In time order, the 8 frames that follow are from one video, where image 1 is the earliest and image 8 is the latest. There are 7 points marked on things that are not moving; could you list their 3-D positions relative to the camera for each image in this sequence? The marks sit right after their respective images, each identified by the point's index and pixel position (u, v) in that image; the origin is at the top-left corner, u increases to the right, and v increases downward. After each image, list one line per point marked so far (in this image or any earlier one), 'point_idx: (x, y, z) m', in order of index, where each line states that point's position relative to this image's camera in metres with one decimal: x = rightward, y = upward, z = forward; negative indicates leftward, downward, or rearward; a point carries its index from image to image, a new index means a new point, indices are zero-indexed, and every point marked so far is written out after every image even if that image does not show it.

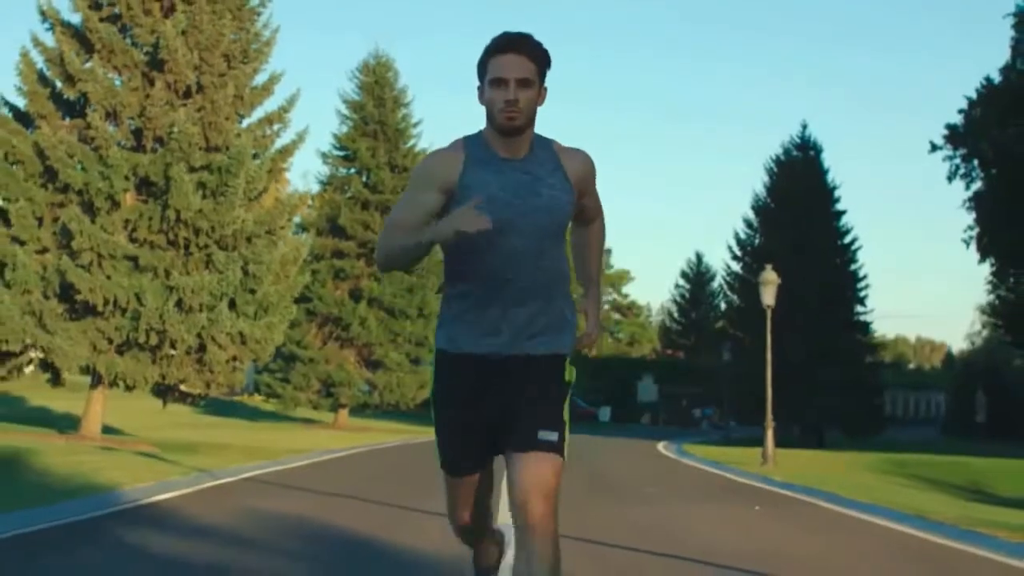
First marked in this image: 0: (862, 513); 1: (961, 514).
0: (+4.5, -2.9, +18.2) m
1: (+6.0, -3.0, +18.8) m
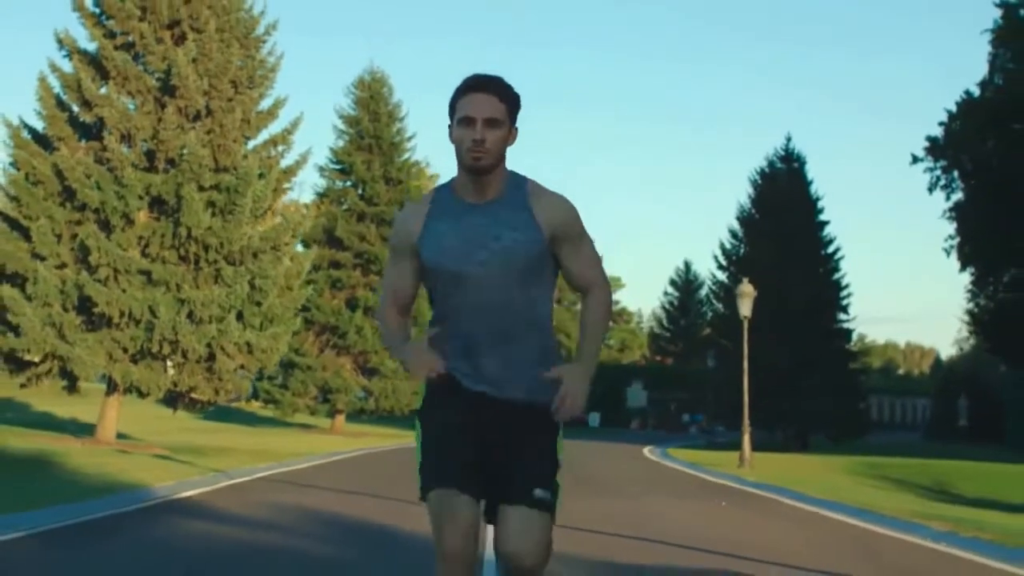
0: (+4.4, -3.1, +20.0) m
1: (+5.9, -3.2, +20.6) m
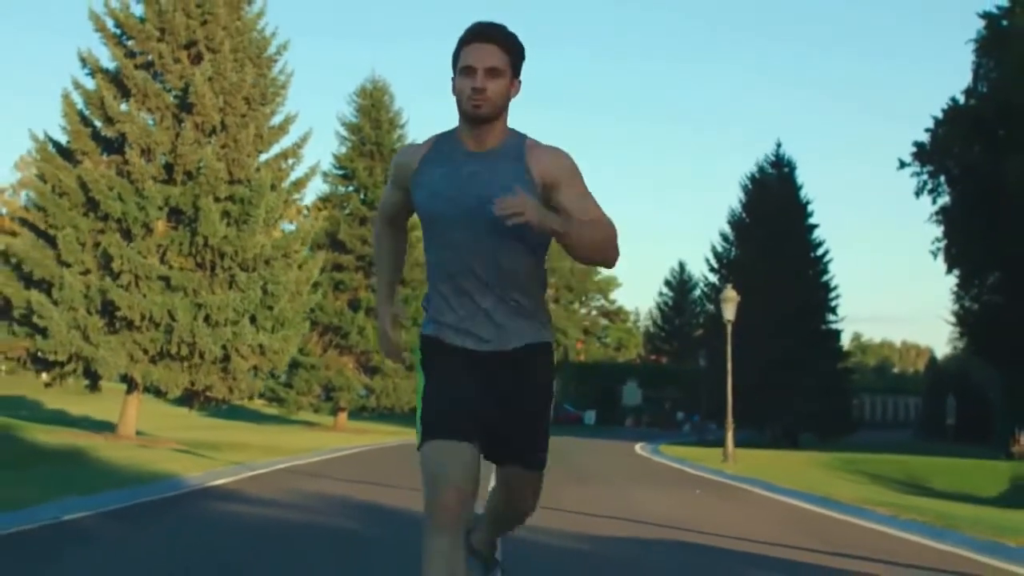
0: (+4.3, -3.2, +22.0) m
1: (+5.8, -3.3, +22.5) m
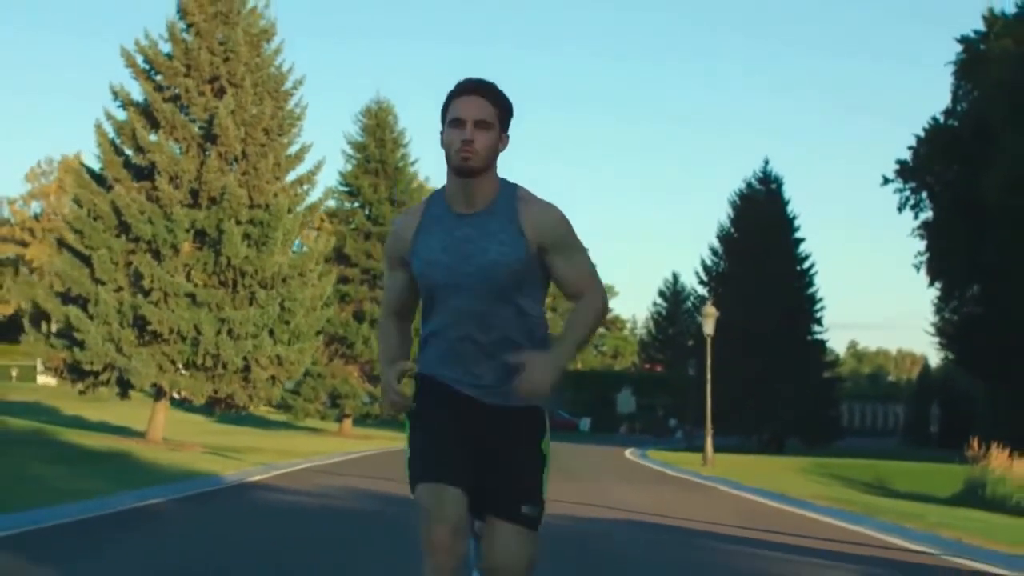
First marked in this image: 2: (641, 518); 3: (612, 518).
0: (+4.3, -3.6, +24.8) m
1: (+5.7, -3.7, +25.4) m
2: (+1.6, -2.8, +17.1) m
3: (+1.3, -2.8, +17.0) m
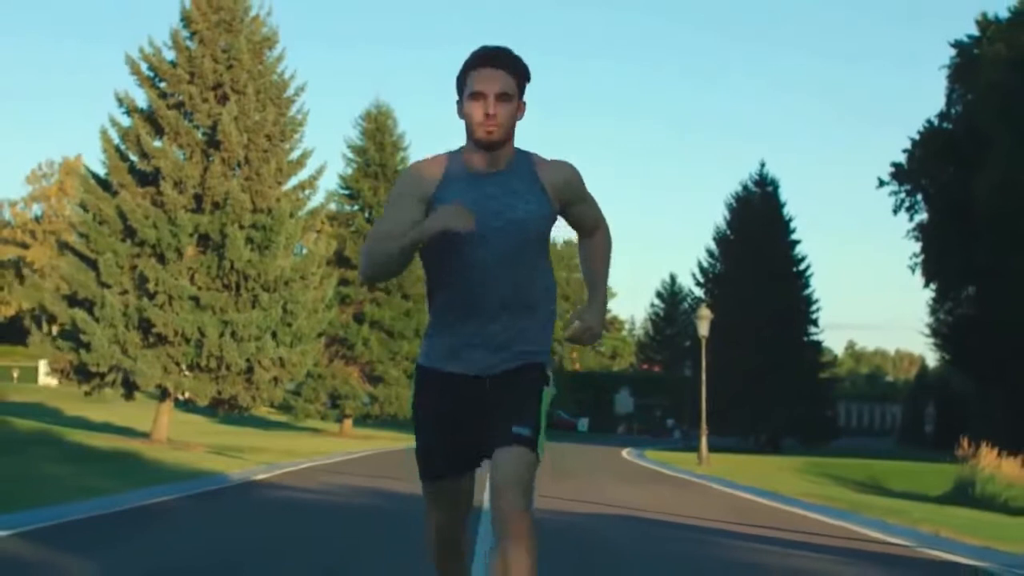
0: (+4.2, -3.7, +25.5) m
1: (+5.7, -3.8, +26.1) m
2: (+1.6, -2.9, +17.7) m
3: (+1.2, -2.9, +17.6) m
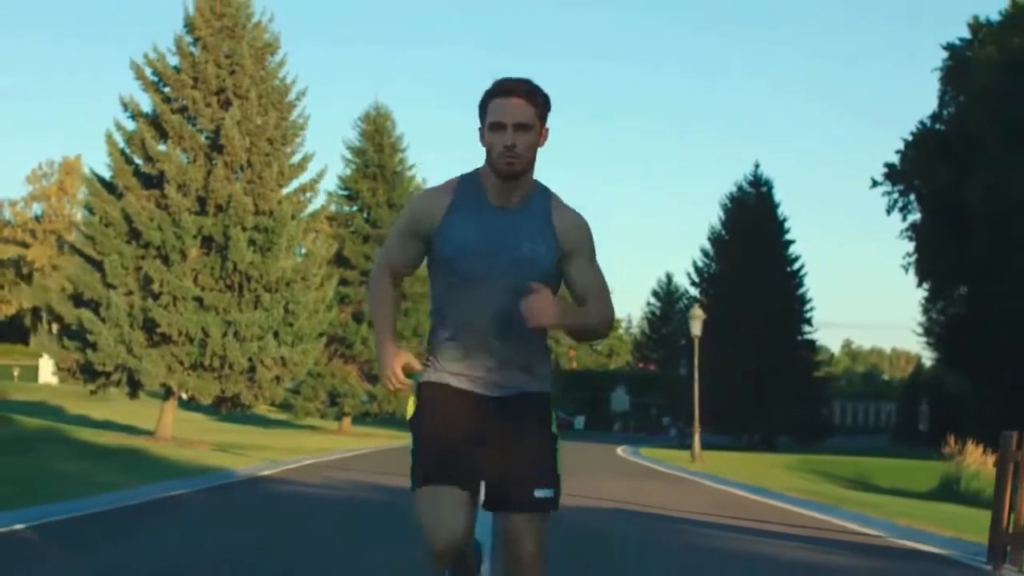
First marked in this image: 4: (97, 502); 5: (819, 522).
0: (+4.2, -3.7, +26.3) m
1: (+5.6, -3.8, +26.9) m
2: (+1.5, -2.9, +18.5) m
3: (+1.2, -2.9, +18.4) m
4: (-5.5, -2.9, +18.6) m
5: (+3.7, -2.8, +16.7) m
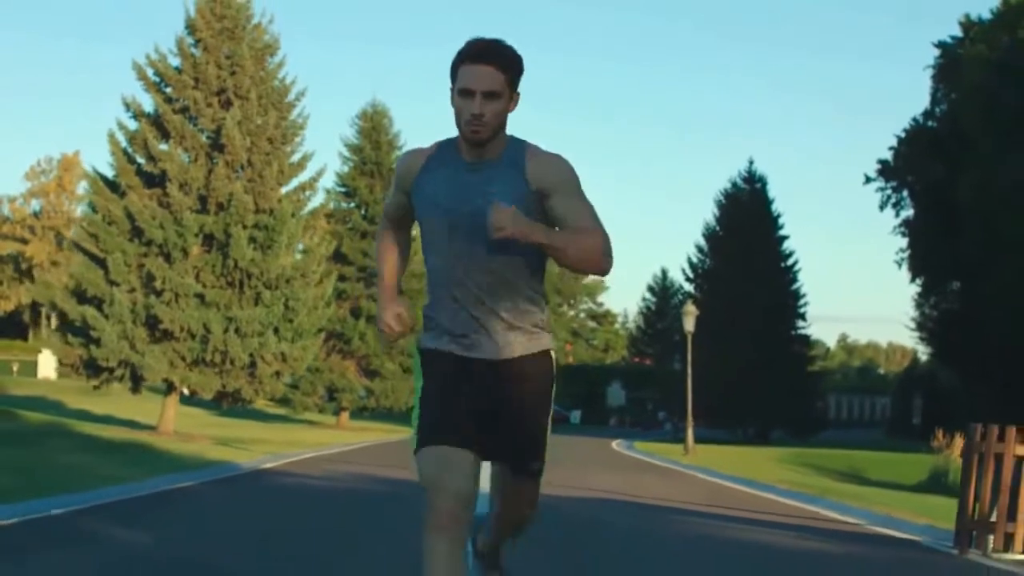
0: (+4.1, -3.7, +27.0) m
1: (+5.6, -3.8, +27.6) m
2: (+1.5, -2.9, +19.2) m
3: (+1.1, -2.9, +19.1) m
4: (-5.6, -2.8, +19.2) m
5: (+3.6, -2.8, +17.4) m
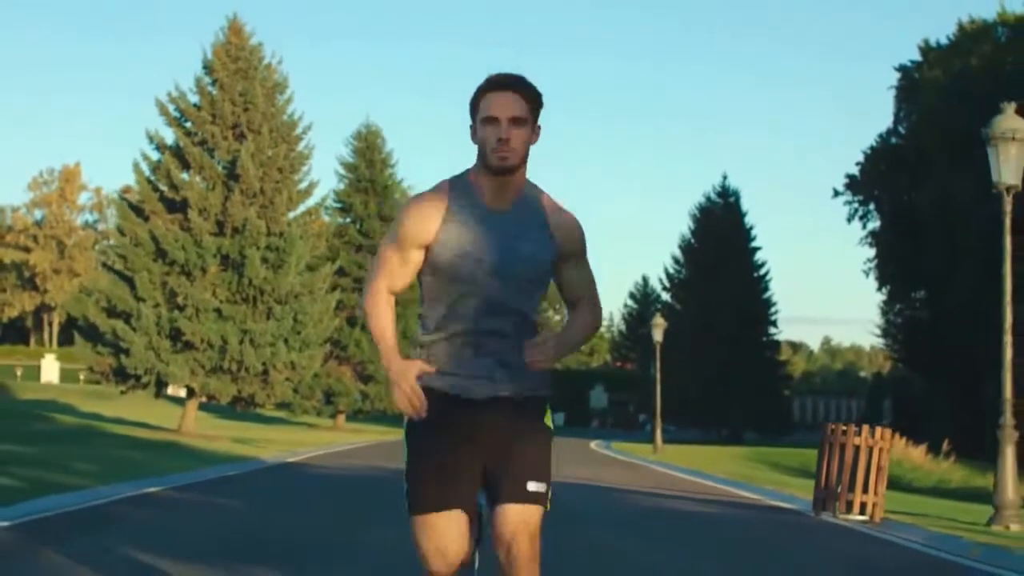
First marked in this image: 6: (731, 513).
0: (+3.8, -4.1, +31.2) m
1: (+5.2, -4.2, +31.8) m
2: (+1.2, -3.3, +23.4) m
3: (+0.9, -3.3, +23.3) m
4: (-5.8, -3.3, +23.4) m
5: (+3.4, -3.2, +21.6) m
6: (+2.9, -3.0, +19.0) m
